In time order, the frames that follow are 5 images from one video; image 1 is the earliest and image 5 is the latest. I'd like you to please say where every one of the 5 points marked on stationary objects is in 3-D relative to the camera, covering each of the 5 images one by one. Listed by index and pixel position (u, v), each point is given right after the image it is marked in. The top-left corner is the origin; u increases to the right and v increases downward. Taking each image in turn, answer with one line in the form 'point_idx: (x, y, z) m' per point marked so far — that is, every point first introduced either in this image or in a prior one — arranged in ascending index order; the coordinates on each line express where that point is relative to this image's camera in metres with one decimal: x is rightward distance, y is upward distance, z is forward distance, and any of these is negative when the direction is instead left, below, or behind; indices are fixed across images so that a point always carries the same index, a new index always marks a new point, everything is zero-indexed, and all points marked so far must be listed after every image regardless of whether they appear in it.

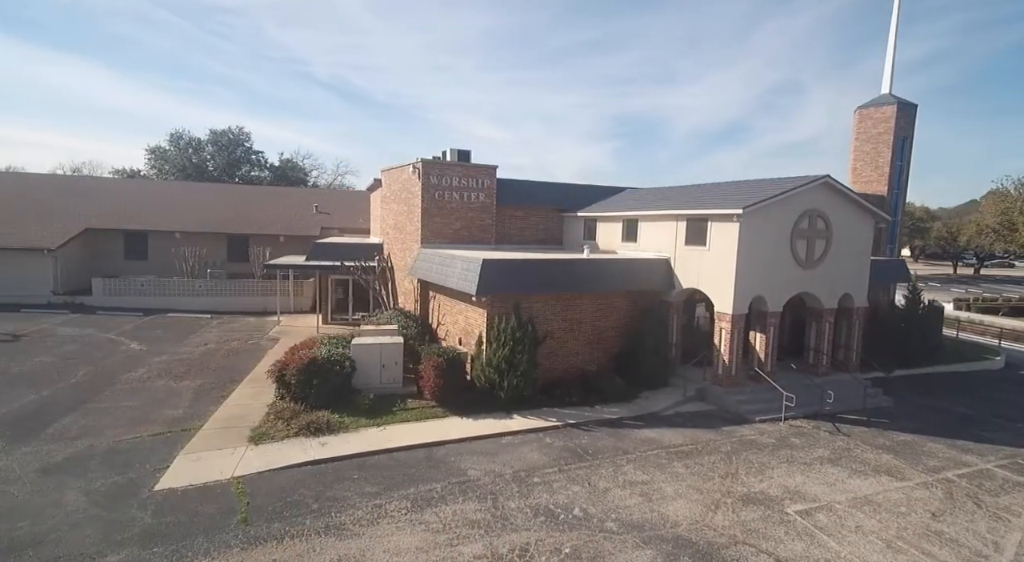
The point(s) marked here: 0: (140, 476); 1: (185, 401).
0: (-6.1, -3.2, +8.4) m
1: (-7.6, -2.9, +11.9) m
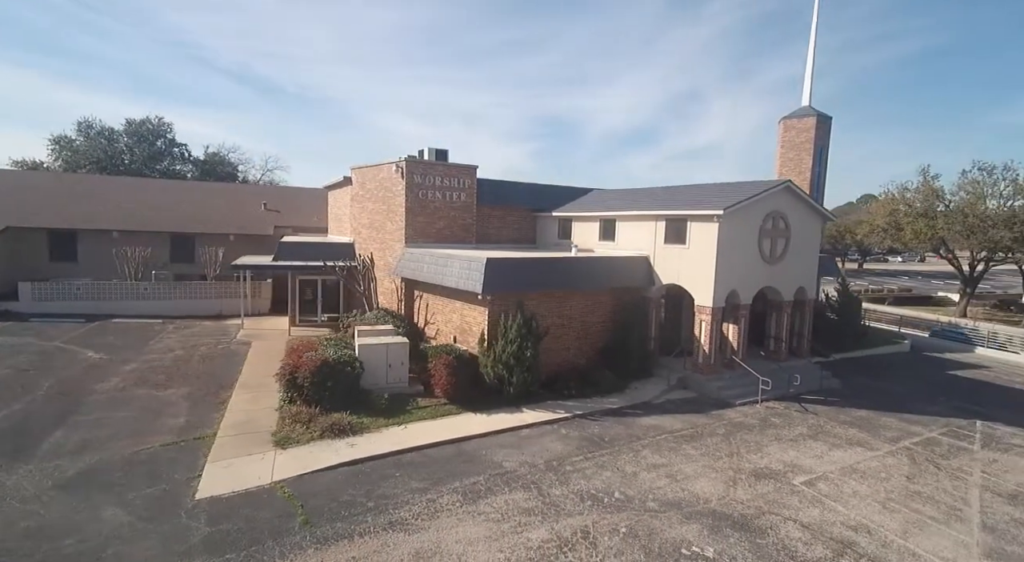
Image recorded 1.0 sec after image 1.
0: (-5.3, -3.3, +8.0) m
1: (-7.2, -2.9, +11.2) m
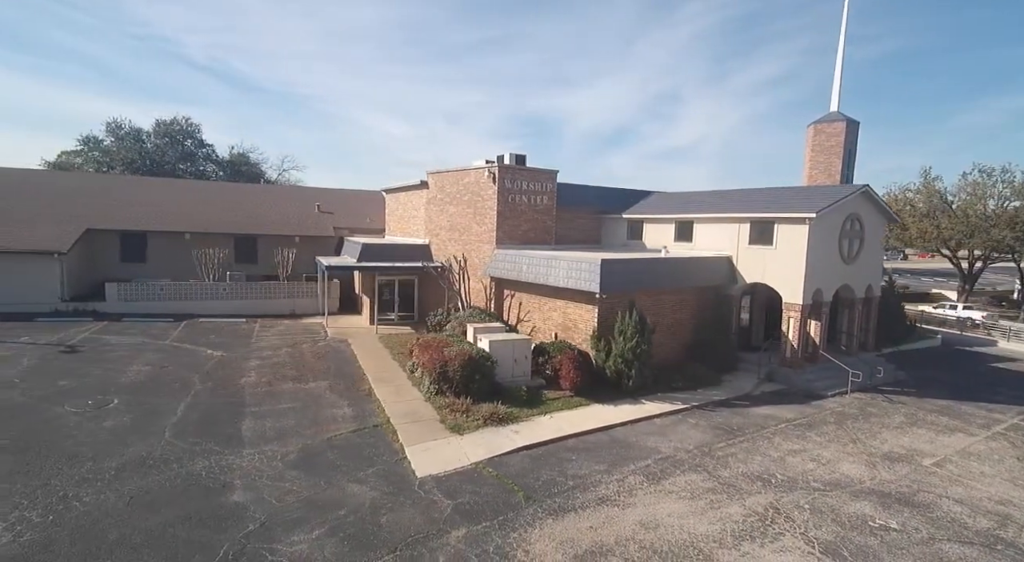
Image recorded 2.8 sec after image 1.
0: (-2.1, -3.2, +8.7) m
1: (-4.0, -2.9, +11.9) m
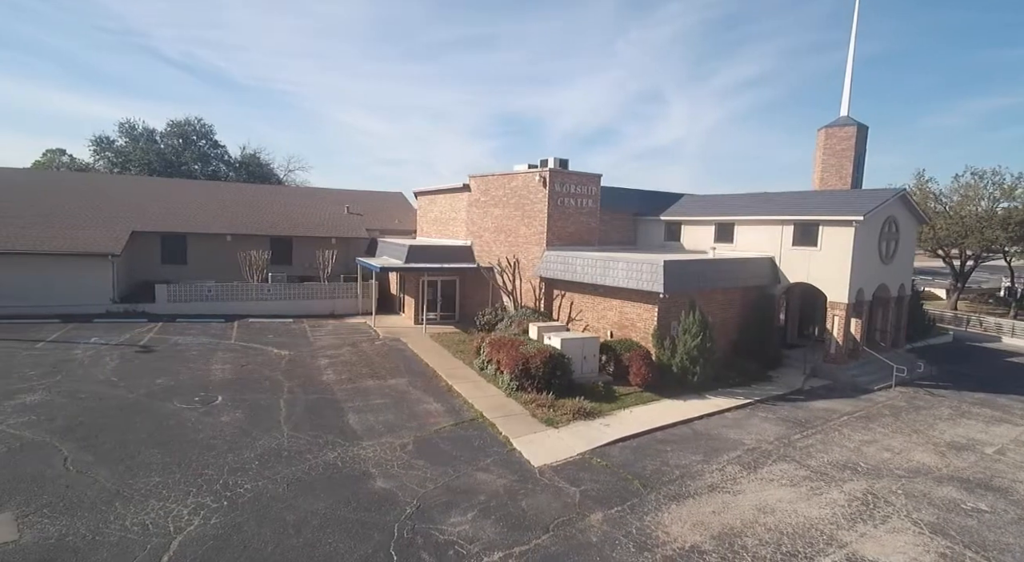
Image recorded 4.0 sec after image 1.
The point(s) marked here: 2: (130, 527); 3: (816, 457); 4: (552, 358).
0: (-0.1, -3.3, +9.3) m
1: (-2.0, -2.9, +12.4) m
2: (-4.9, -3.2, +6.5) m
3: (+6.2, -3.6, +10.4) m
4: (+1.0, -1.9, +12.8) m
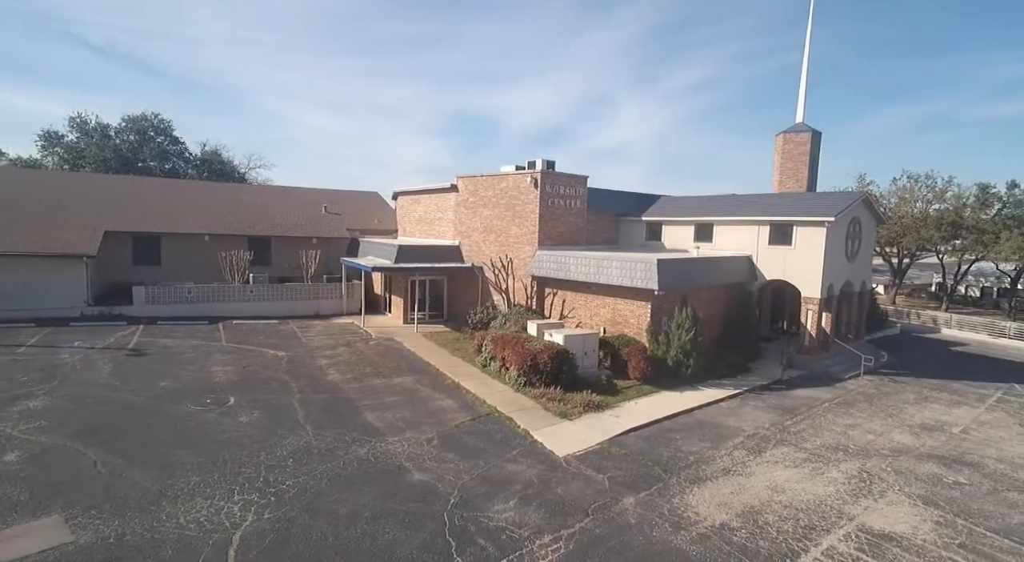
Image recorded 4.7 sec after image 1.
0: (+0.4, -3.2, +9.7) m
1: (-1.8, -2.9, +12.7) m
2: (-4.2, -3.2, +6.6) m
3: (+6.6, -3.5, +11.2) m
4: (+1.2, -1.9, +13.3) m
